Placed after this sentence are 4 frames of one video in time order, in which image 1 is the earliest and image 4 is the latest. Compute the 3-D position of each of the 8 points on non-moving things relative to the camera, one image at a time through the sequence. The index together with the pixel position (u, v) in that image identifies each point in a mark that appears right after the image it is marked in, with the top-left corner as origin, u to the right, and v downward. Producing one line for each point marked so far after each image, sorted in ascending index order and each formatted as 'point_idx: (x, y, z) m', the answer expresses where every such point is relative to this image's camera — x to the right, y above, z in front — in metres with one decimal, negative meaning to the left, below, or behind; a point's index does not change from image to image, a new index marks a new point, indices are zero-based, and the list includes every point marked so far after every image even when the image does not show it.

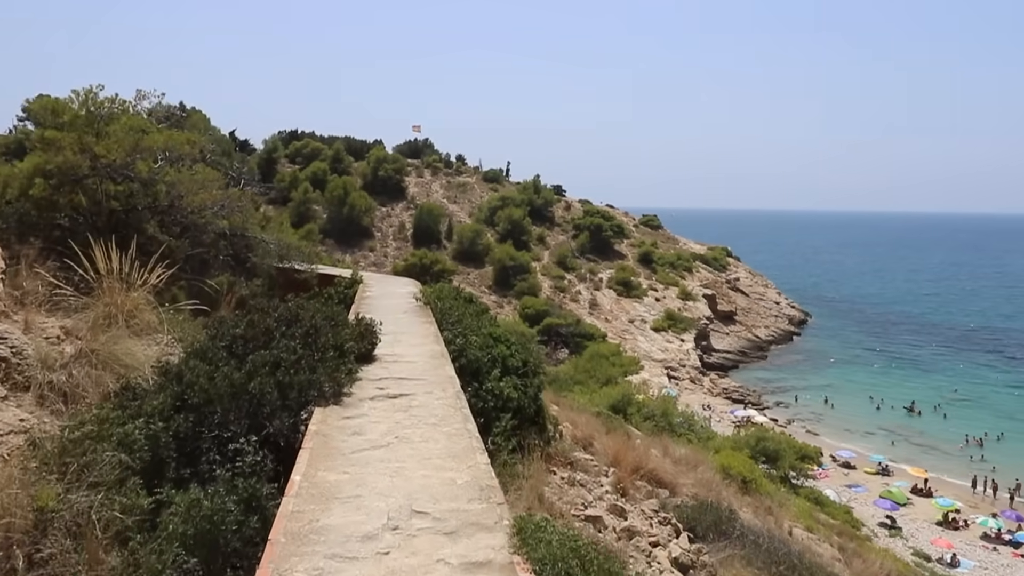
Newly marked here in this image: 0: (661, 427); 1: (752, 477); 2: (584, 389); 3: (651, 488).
0: (+3.4, -3.2, +16.4) m
1: (+3.9, -3.1, +11.6) m
2: (+1.8, -2.6, +18.3) m
3: (+1.4, -2.0, +7.2) m
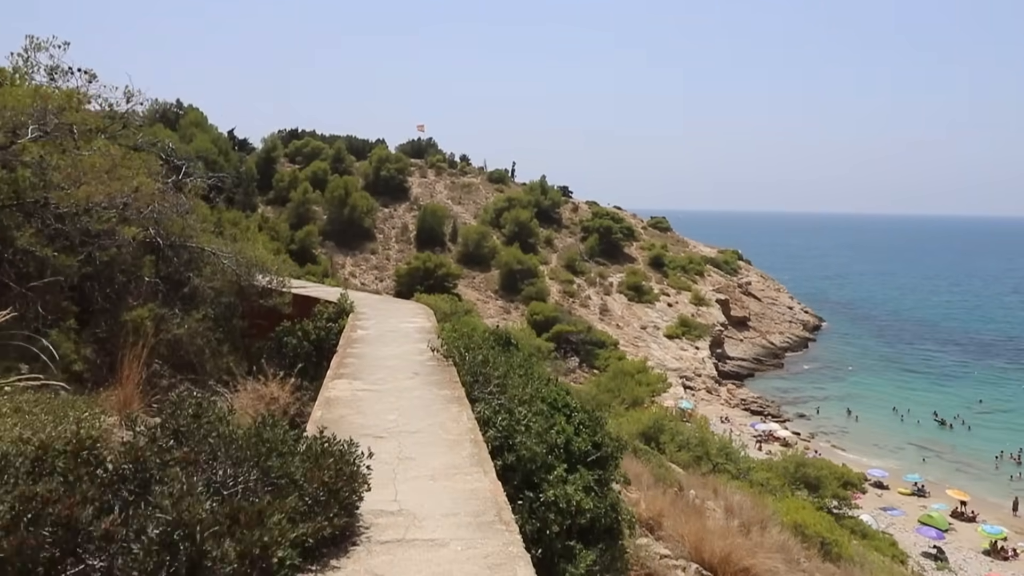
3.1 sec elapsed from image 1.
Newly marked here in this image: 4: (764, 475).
0: (+3.7, -3.5, +14.4) m
1: (+4.2, -3.3, +9.7) m
2: (+2.2, -2.8, +16.3) m
3: (+1.7, -2.2, +5.3) m
4: (+5.6, -4.1, +16.0) m
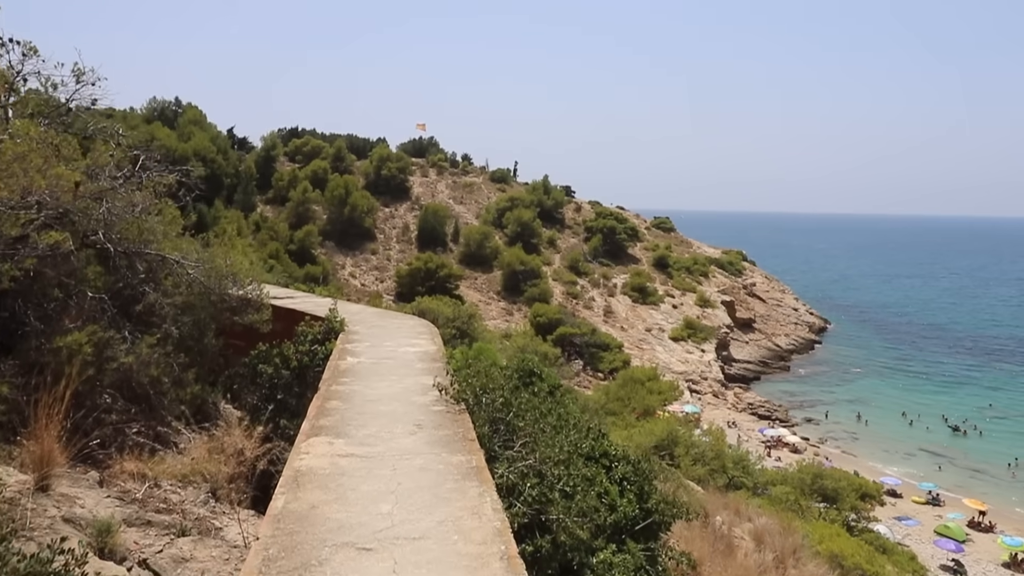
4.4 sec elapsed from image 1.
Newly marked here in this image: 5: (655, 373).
0: (+3.8, -3.6, +13.7) m
1: (+4.3, -3.4, +8.9) m
2: (+2.3, -2.9, +15.5) m
3: (+1.8, -2.3, +4.5) m
4: (+5.7, -4.2, +15.2) m
5: (+3.9, -2.4, +20.1) m
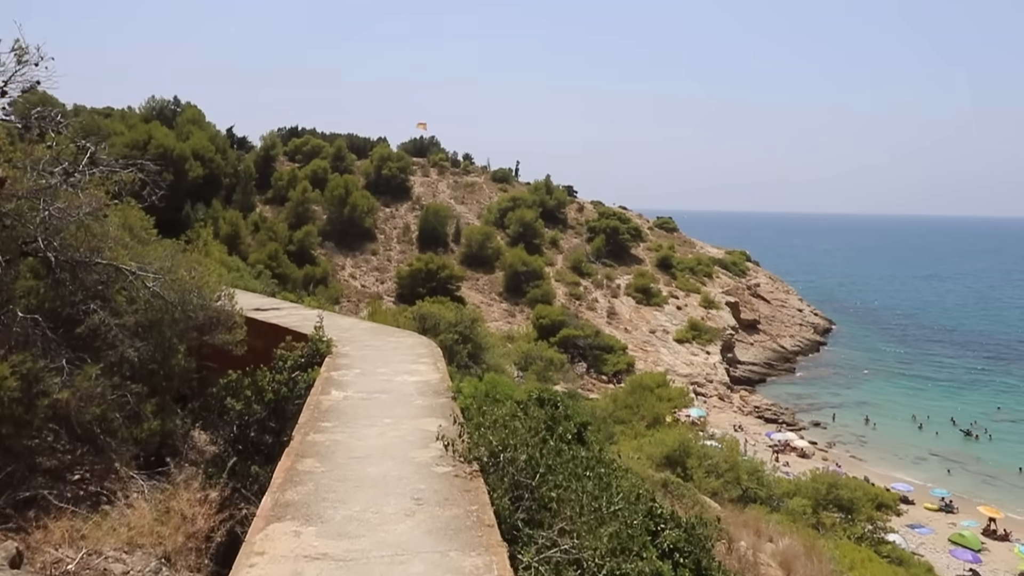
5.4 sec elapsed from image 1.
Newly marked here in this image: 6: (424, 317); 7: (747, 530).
0: (+3.9, -3.6, +13.0) m
1: (+4.4, -3.5, +8.3) m
2: (+2.4, -3.0, +14.9) m
3: (+1.9, -2.4, +3.9) m
4: (+5.8, -4.3, +14.6) m
5: (+4.0, -2.4, +19.4) m
6: (-1.9, -0.6, +16.0) m
7: (+3.0, -3.1, +9.3) m
